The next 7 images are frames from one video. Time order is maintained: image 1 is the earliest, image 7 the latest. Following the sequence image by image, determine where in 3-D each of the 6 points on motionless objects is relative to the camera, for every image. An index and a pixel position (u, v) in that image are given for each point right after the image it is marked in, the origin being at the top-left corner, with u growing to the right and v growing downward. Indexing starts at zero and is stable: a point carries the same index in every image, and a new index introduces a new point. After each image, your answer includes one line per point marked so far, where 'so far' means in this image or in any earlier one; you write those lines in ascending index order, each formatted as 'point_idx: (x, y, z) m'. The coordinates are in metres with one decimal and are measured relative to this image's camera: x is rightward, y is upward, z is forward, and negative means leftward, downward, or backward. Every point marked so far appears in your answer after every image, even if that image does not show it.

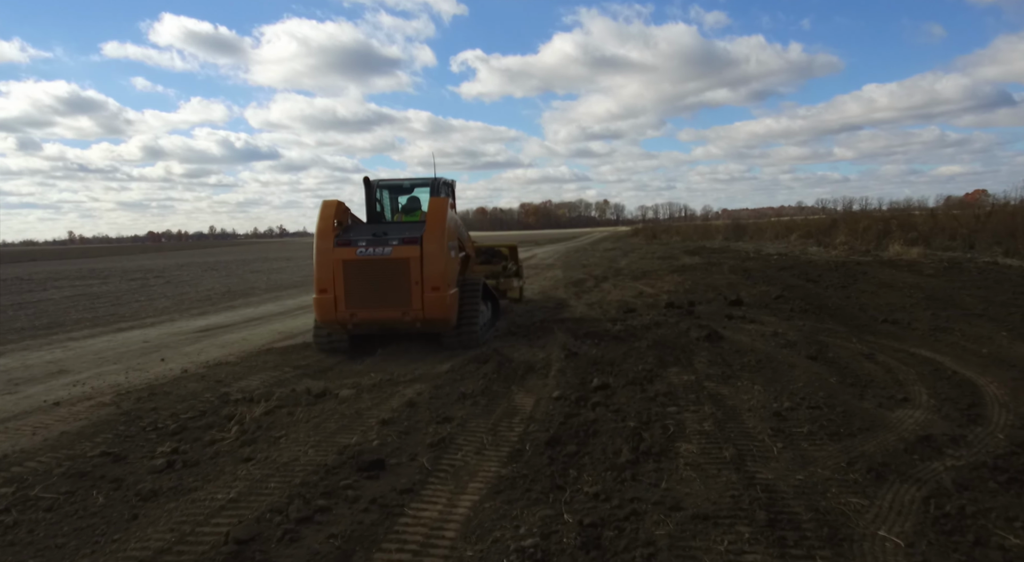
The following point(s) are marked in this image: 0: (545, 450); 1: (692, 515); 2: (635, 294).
0: (+0.2, -1.1, +4.1) m
1: (+0.9, -1.2, +3.1) m
2: (+2.8, -0.3, +14.5) m
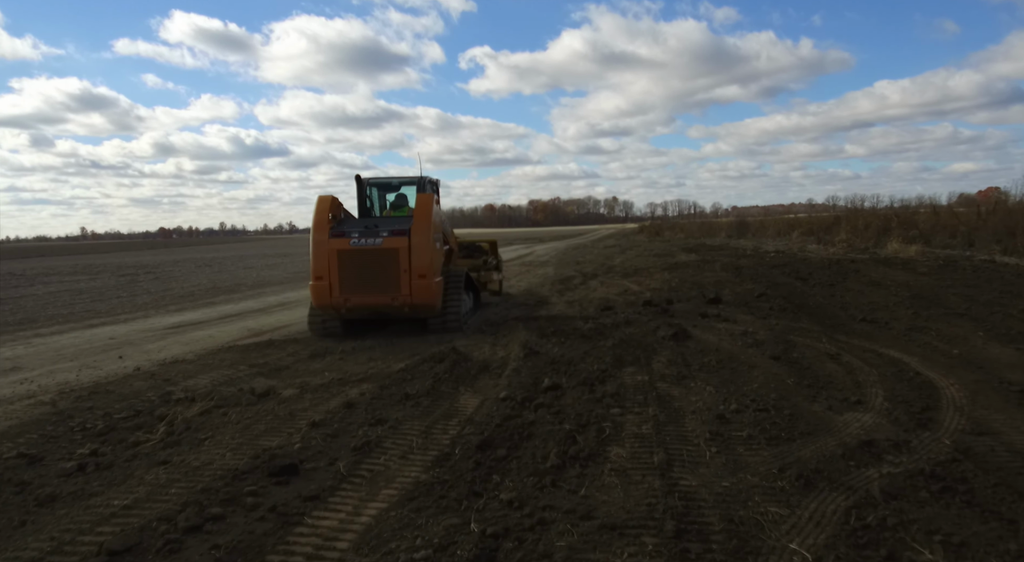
0: (-0.2, -1.1, +4.0) m
1: (+0.4, -1.1, +3.0) m
2: (+2.4, -0.2, +14.3) m
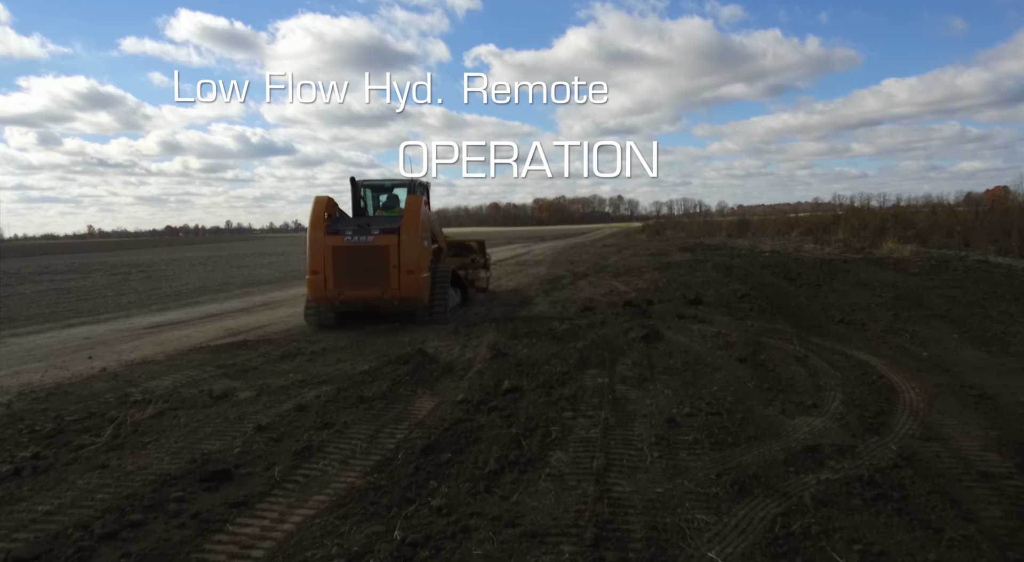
0: (-0.6, -1.1, +4.0) m
1: (0.0, -1.2, +2.9) m
2: (+2.1, -0.2, +14.3) m
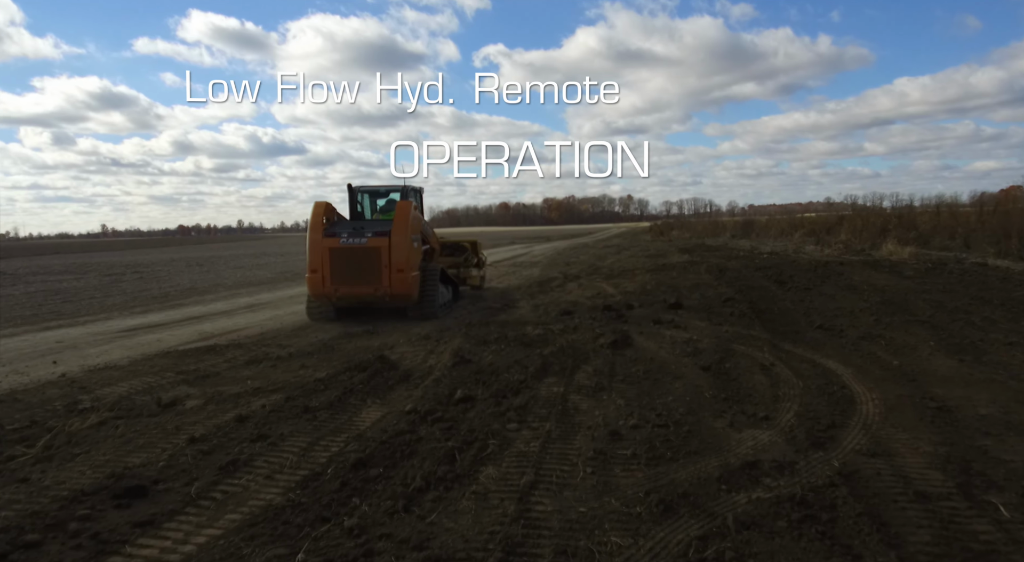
0: (-1.0, -1.2, +3.9) m
1: (-0.4, -1.2, +2.8) m
2: (+1.8, -0.3, +14.2) m
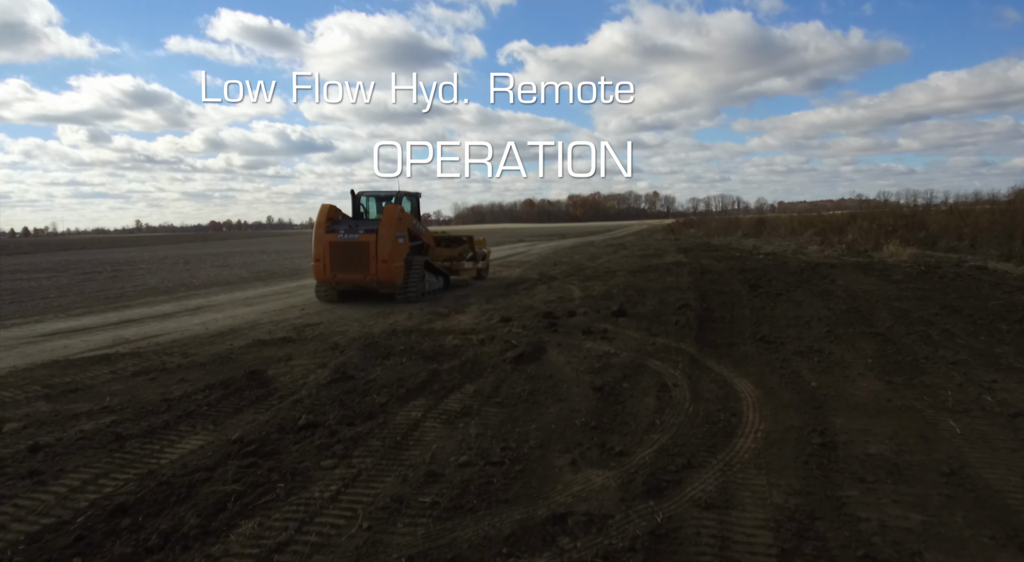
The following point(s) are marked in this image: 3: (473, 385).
0: (-2.2, -1.3, +3.4) m
1: (-1.6, -1.3, +2.3) m
2: (+0.8, -0.4, +13.6) m
3: (-0.4, -1.0, +5.8) m
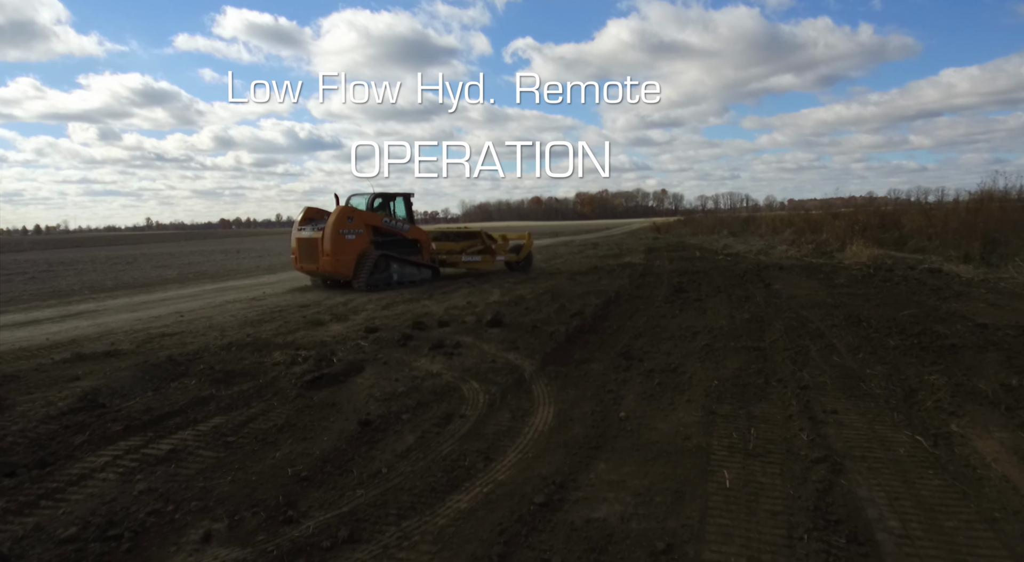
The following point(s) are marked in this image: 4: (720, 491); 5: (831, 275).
0: (-4.1, -1.4, +2.6) m
1: (-3.5, -1.5, +1.5) m
2: (-1.2, -0.5, +12.8) m
3: (-2.3, -1.1, +5.0) m
4: (+1.2, -1.2, +3.7) m
5: (+9.2, +0.1, +18.4) m
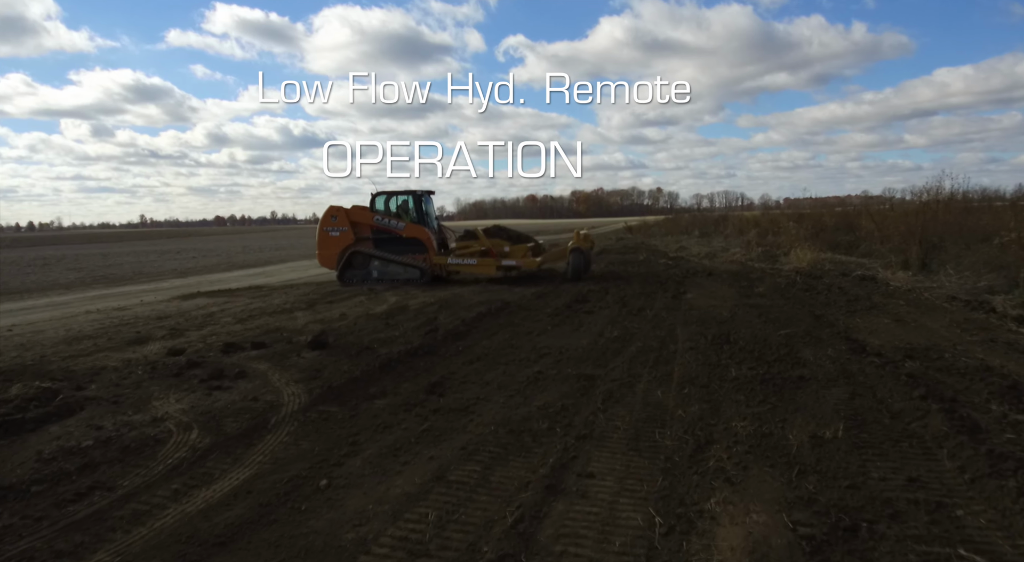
0: (-6.2, -1.6, +1.4) m
1: (-5.6, -1.7, +0.4) m
2: (-3.5, -0.7, +11.7) m
3: (-4.4, -1.3, +3.9) m
4: (-0.9, -1.5, +2.7) m
5: (+6.7, -0.1, +17.6) m
